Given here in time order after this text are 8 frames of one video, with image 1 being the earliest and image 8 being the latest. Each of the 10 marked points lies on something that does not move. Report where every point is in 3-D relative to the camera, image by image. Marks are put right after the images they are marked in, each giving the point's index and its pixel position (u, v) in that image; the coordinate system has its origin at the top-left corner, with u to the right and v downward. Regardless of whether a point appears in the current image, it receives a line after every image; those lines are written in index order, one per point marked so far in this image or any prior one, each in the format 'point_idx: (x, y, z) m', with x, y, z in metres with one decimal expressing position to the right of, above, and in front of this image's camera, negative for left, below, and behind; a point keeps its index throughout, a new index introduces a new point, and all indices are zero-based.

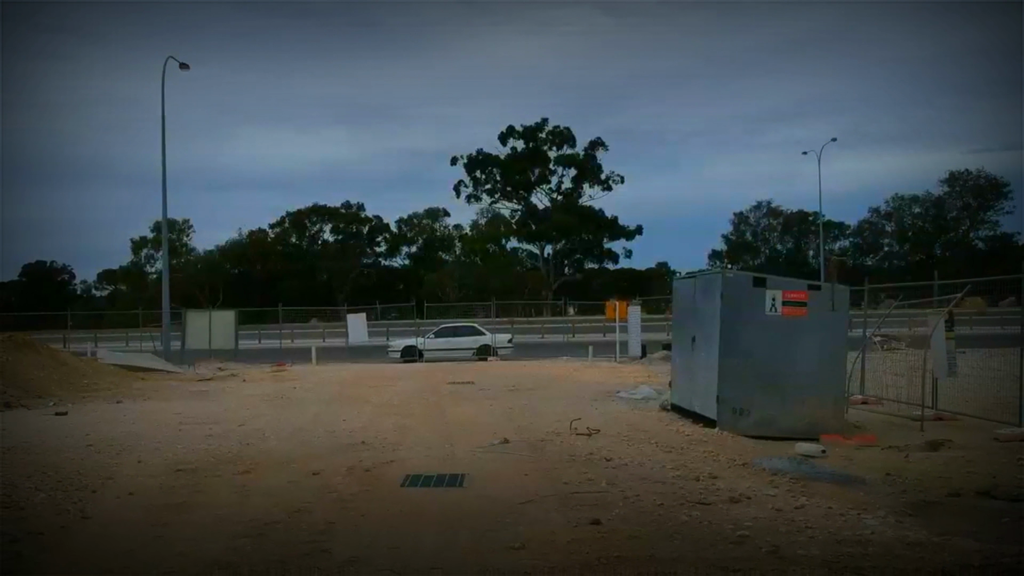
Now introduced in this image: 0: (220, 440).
0: (-2.7, -1.4, +8.4) m
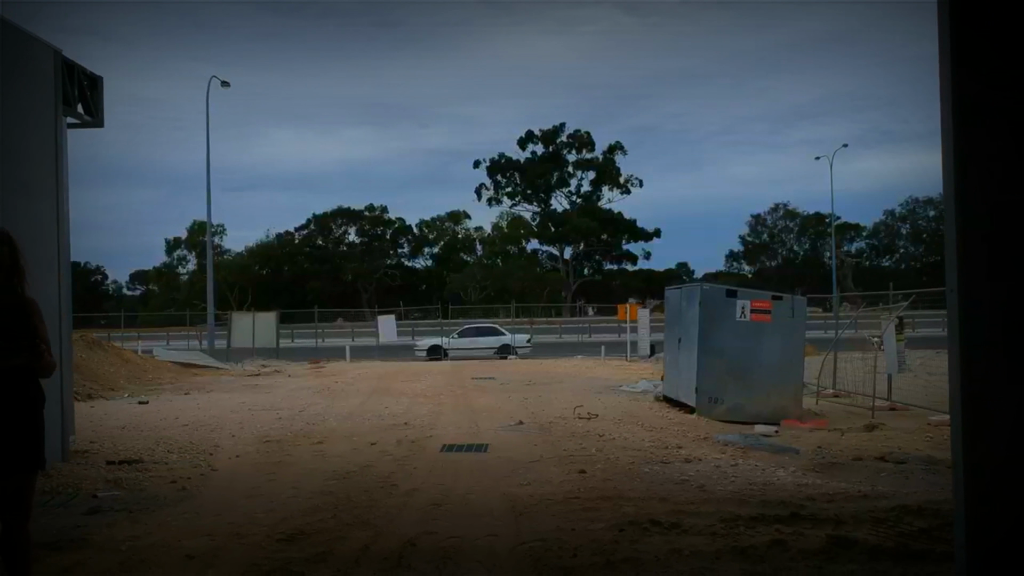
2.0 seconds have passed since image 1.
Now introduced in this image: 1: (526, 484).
0: (-2.5, -1.5, +10.3) m
1: (+0.1, -1.3, +5.9) m
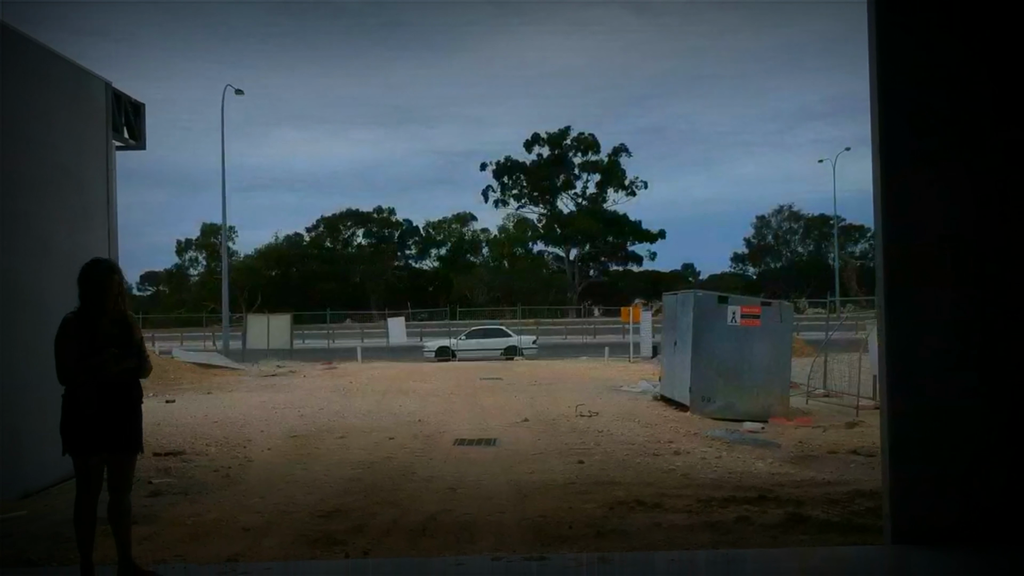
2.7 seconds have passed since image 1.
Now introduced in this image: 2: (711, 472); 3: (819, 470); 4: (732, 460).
0: (-2.5, -1.6, +11.0) m
1: (+0.1, -1.3, +6.7) m
2: (+1.5, -1.4, +6.8) m
3: (+2.3, -1.4, +6.9) m
4: (+1.8, -1.4, +7.5) m
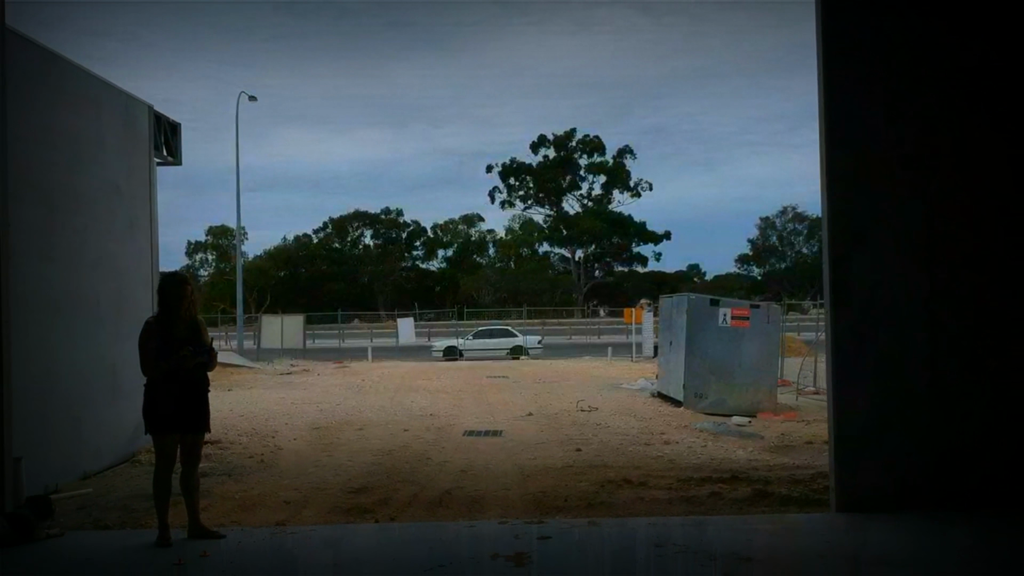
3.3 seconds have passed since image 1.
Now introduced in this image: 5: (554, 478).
0: (-2.4, -1.6, +11.8) m
1: (+0.2, -1.4, +7.4) m
2: (+1.5, -1.4, +7.5) m
3: (+2.4, -1.4, +7.7) m
4: (+1.8, -1.5, +8.2) m
5: (+0.3, -1.3, +6.3) m
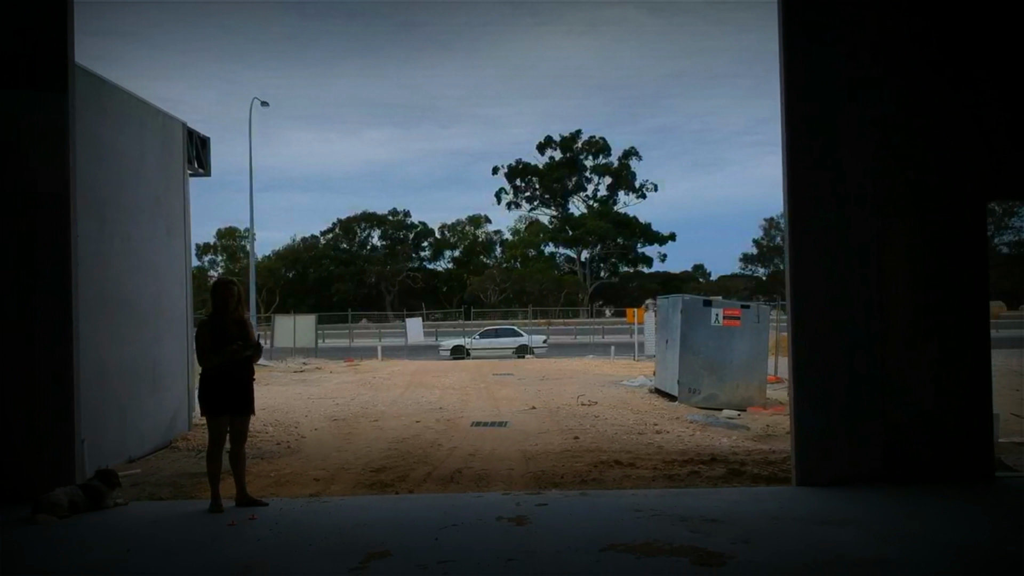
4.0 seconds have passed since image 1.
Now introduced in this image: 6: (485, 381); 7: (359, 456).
0: (-2.3, -1.7, +12.6) m
1: (+0.2, -1.4, +8.2) m
2: (+1.5, -1.4, +8.3) m
3: (+2.4, -1.5, +8.4) m
4: (+1.9, -1.5, +9.0) m
5: (+0.3, -1.3, +7.0) m
6: (-0.5, -1.7, +16.4) m
7: (-1.3, -1.4, +7.7) m
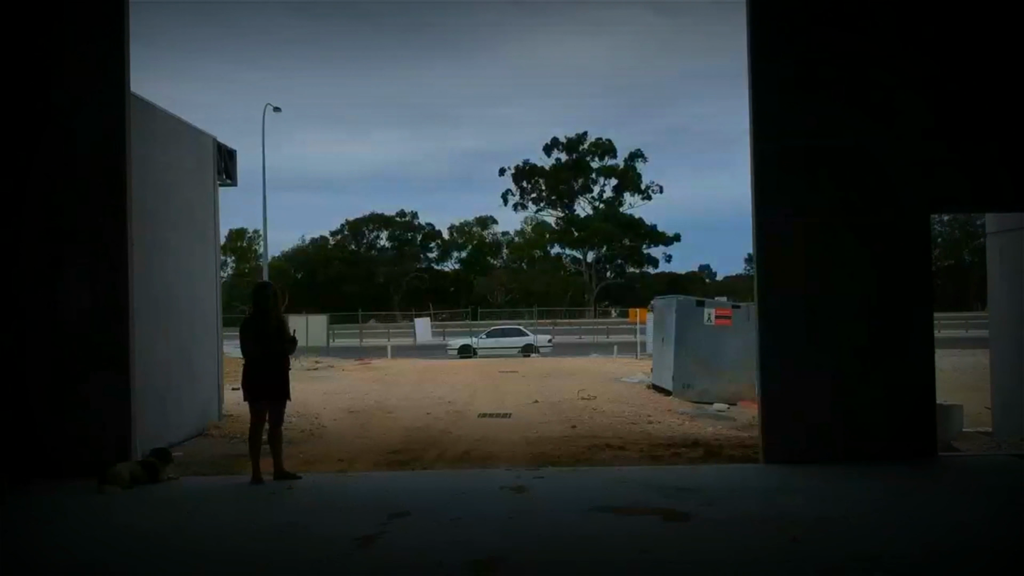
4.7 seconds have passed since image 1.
0: (-2.3, -1.7, +13.4) m
1: (+0.2, -1.4, +9.0) m
2: (+1.6, -1.4, +9.0) m
3: (+2.5, -1.5, +9.2) m
4: (+1.9, -1.5, +9.7) m
5: (+0.3, -1.4, +7.8) m
6: (-0.4, -1.7, +17.2) m
7: (-1.3, -1.4, +8.5) m
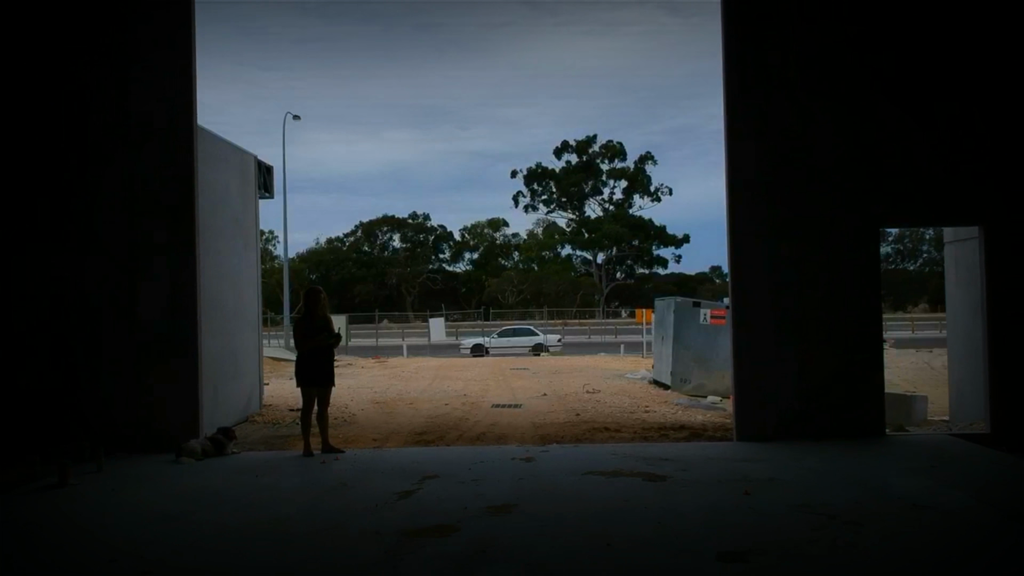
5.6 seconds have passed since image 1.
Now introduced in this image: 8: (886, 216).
0: (-2.1, -1.7, +14.6) m
1: (+0.3, -1.5, +10.1) m
2: (+1.7, -1.5, +10.1) m
3: (+2.6, -1.5, +10.3) m
4: (+2.0, -1.5, +10.8) m
5: (+0.4, -1.4, +9.0) m
6: (-0.2, -1.8, +18.4) m
7: (-1.2, -1.5, +9.6) m
8: (+3.2, +0.6, +7.8) m
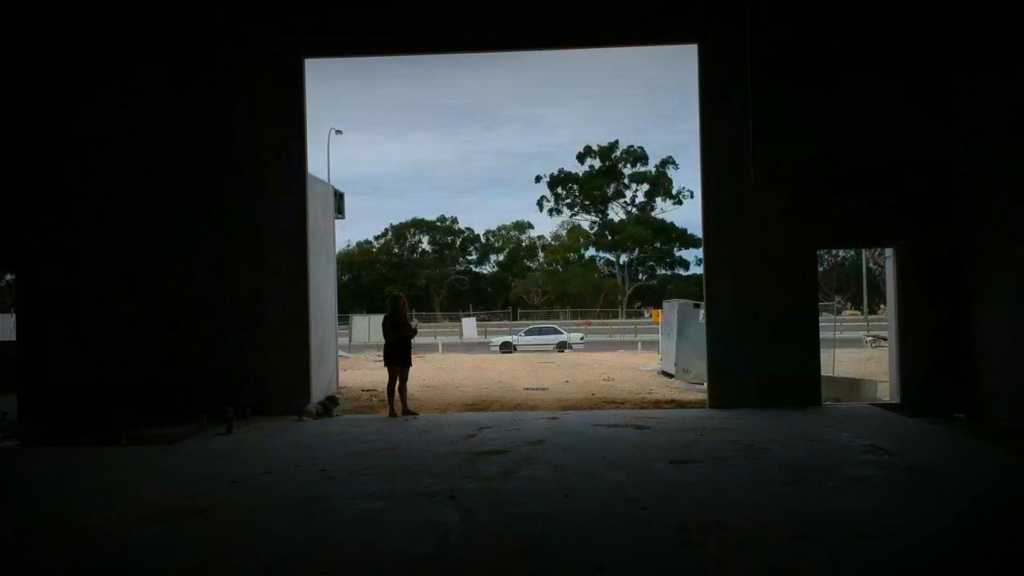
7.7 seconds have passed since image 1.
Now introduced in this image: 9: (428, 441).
0: (-1.6, -1.8, +17.2) m
1: (+0.8, -1.5, +12.7) m
2: (+2.1, -1.5, +12.7) m
3: (+3.0, -1.6, +12.8) m
4: (+2.5, -1.6, +13.4) m
5: (+0.8, -1.5, +11.5) m
6: (+0.5, -1.8, +21.0) m
7: (-0.8, -1.5, +12.2) m
8: (+3.5, +0.5, +10.3) m
9: (-0.8, -1.5, +8.4) m
